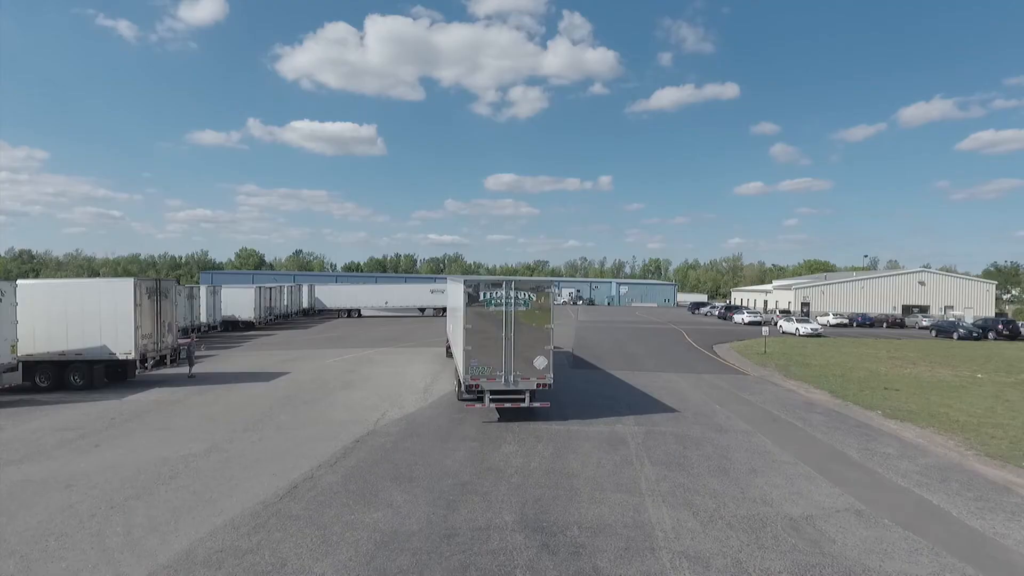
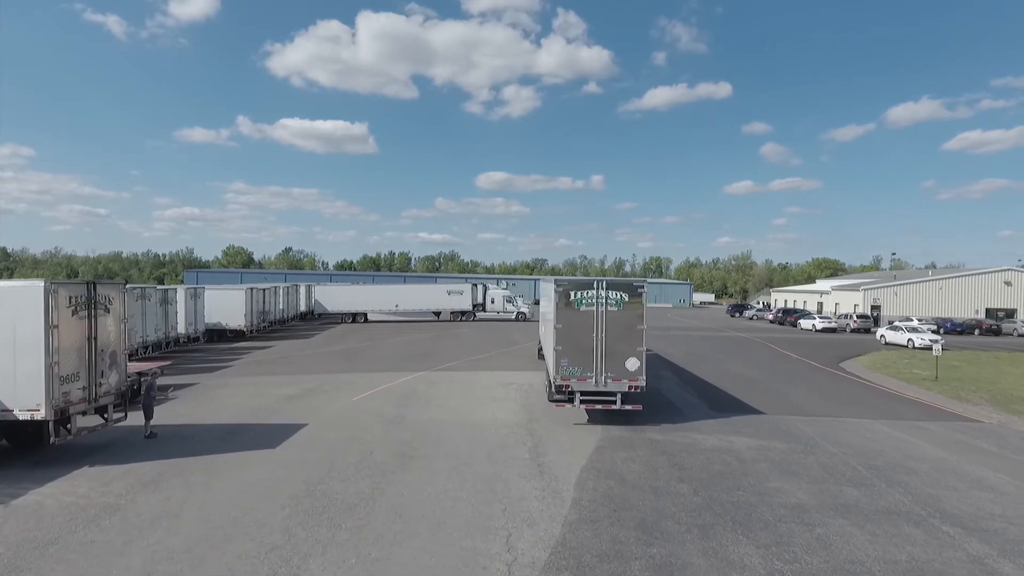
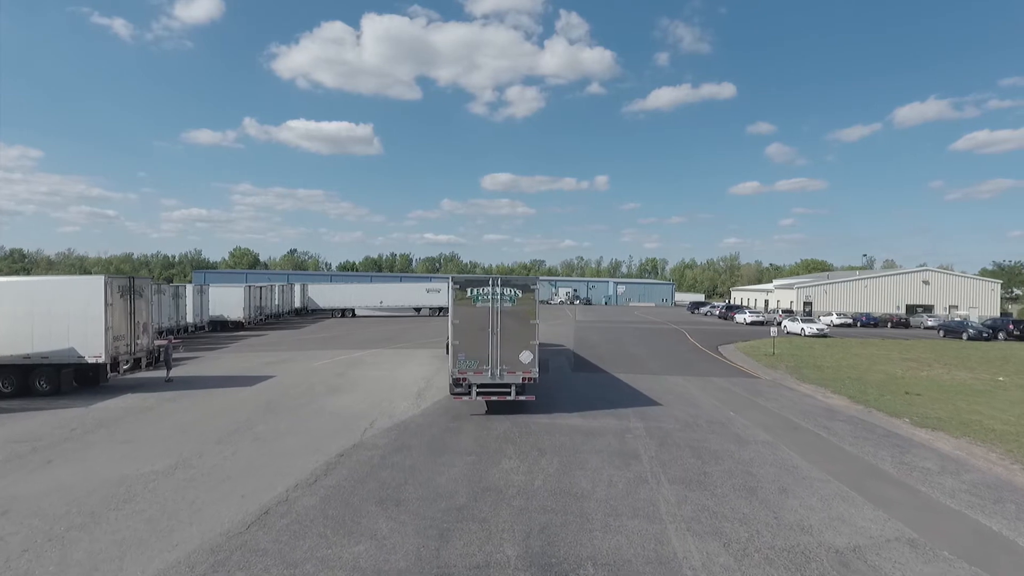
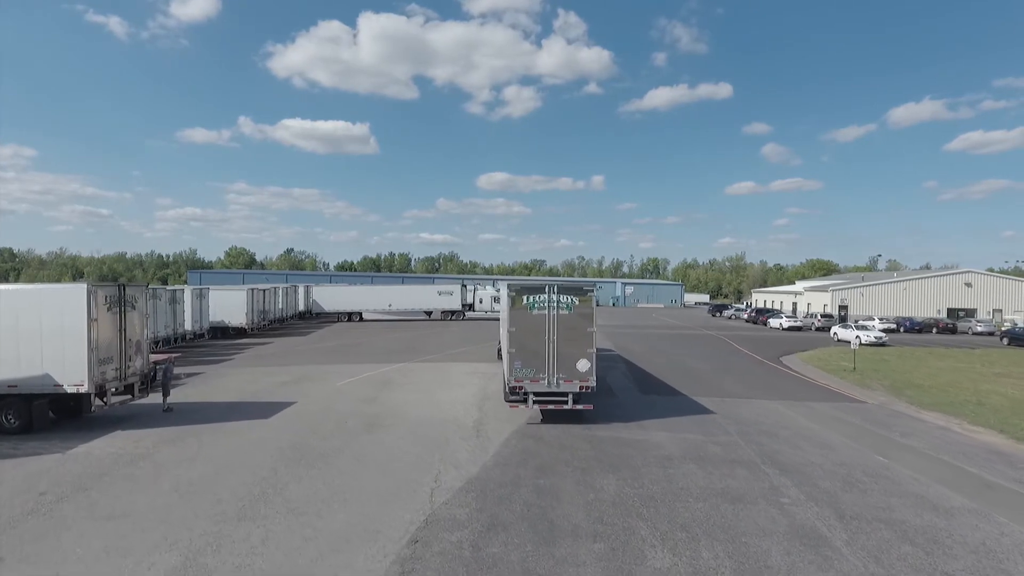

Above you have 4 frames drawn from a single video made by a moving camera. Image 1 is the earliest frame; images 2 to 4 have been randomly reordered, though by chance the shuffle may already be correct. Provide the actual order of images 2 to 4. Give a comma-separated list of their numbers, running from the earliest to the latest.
3, 4, 2
